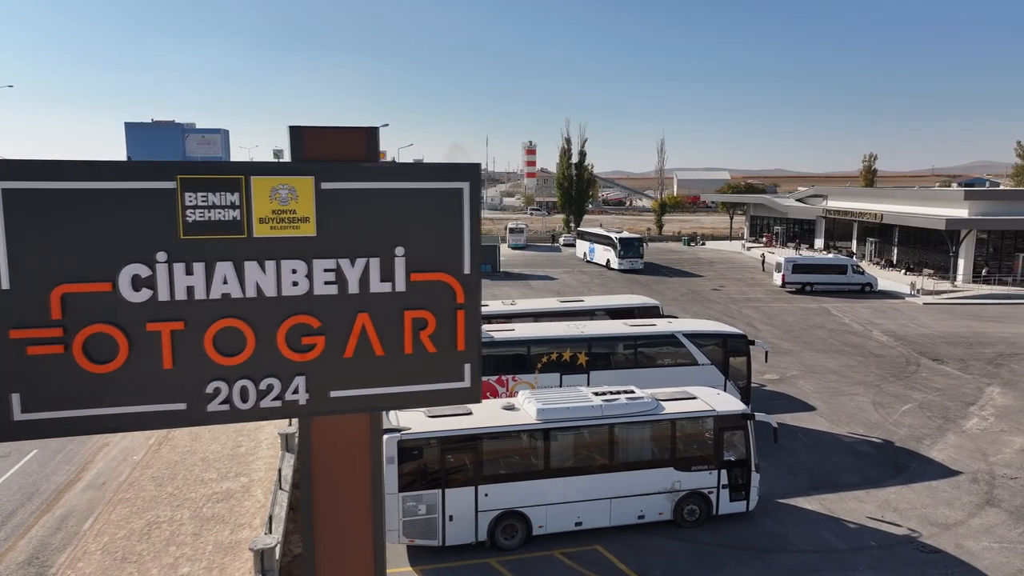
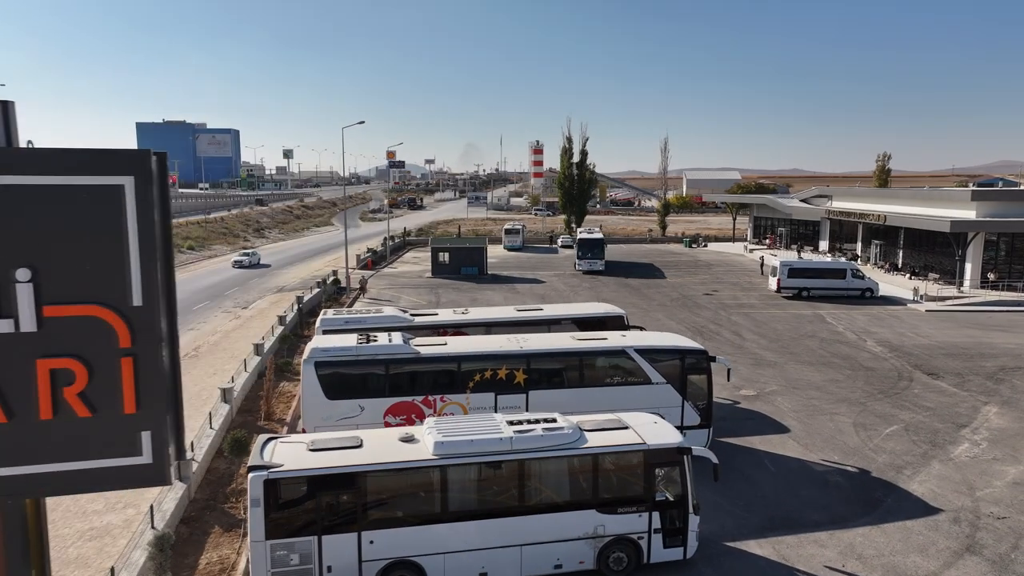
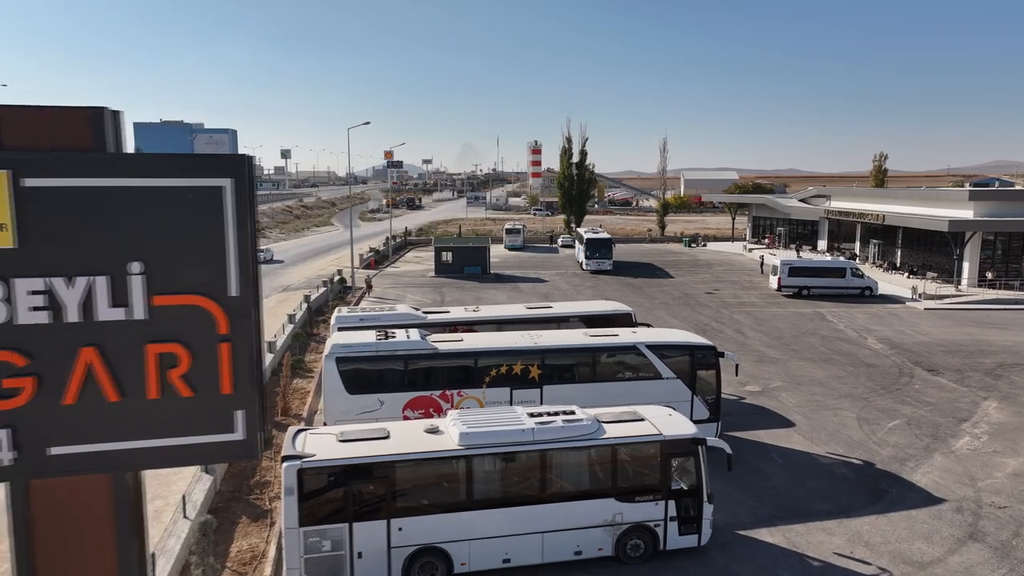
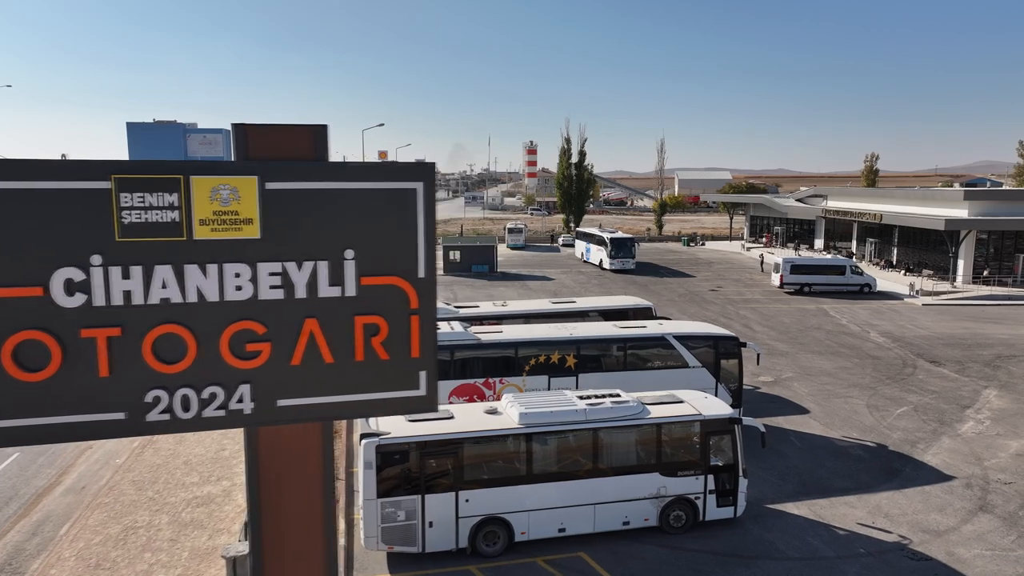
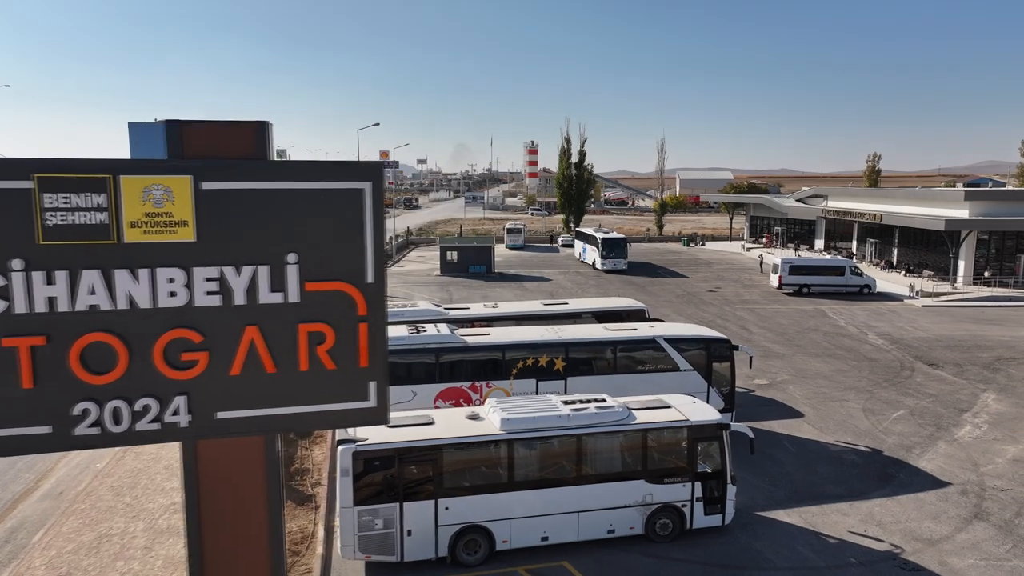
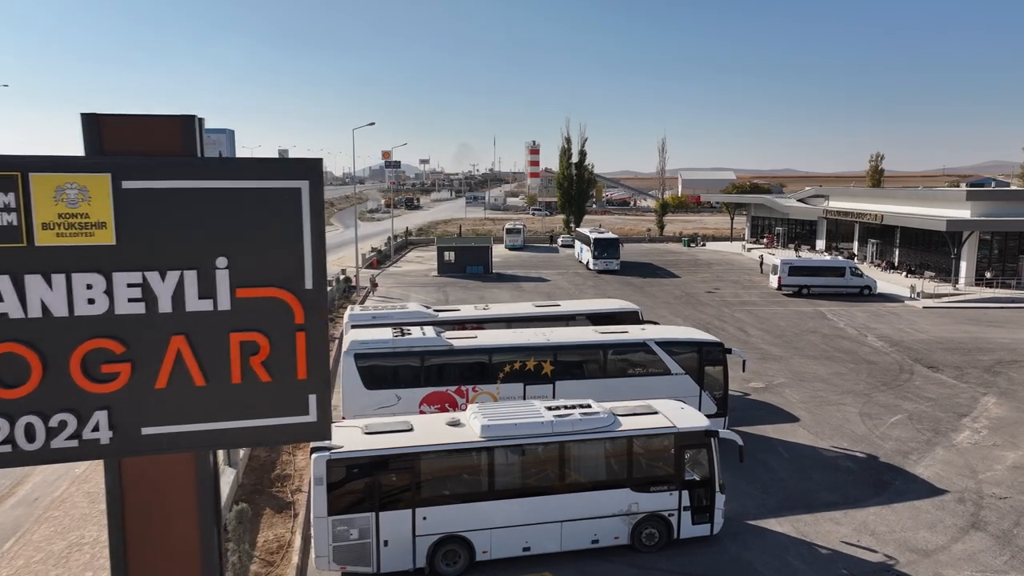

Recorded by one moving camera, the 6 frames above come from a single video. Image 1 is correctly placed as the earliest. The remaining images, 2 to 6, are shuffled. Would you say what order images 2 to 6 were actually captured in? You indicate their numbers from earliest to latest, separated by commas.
4, 5, 6, 3, 2
